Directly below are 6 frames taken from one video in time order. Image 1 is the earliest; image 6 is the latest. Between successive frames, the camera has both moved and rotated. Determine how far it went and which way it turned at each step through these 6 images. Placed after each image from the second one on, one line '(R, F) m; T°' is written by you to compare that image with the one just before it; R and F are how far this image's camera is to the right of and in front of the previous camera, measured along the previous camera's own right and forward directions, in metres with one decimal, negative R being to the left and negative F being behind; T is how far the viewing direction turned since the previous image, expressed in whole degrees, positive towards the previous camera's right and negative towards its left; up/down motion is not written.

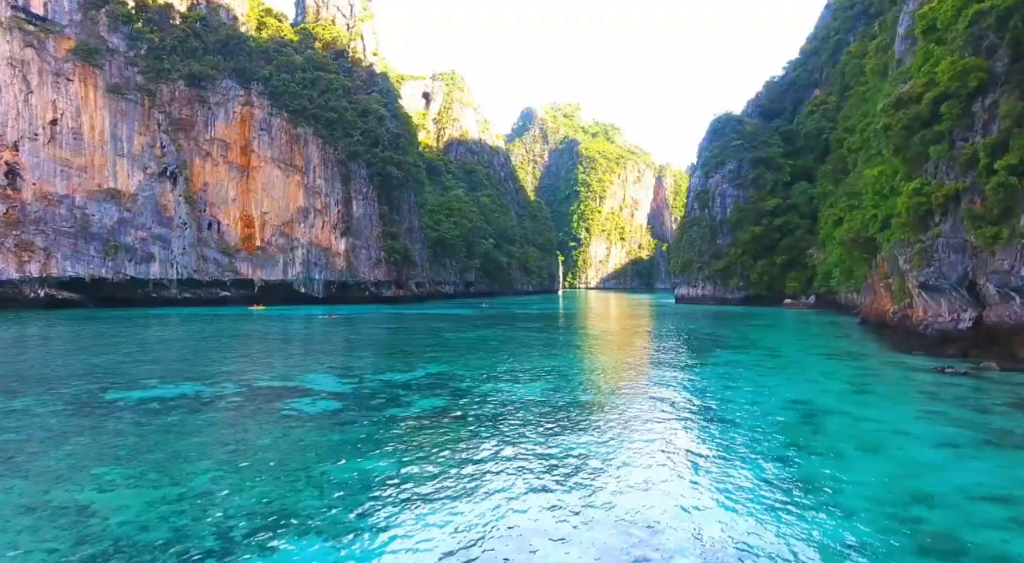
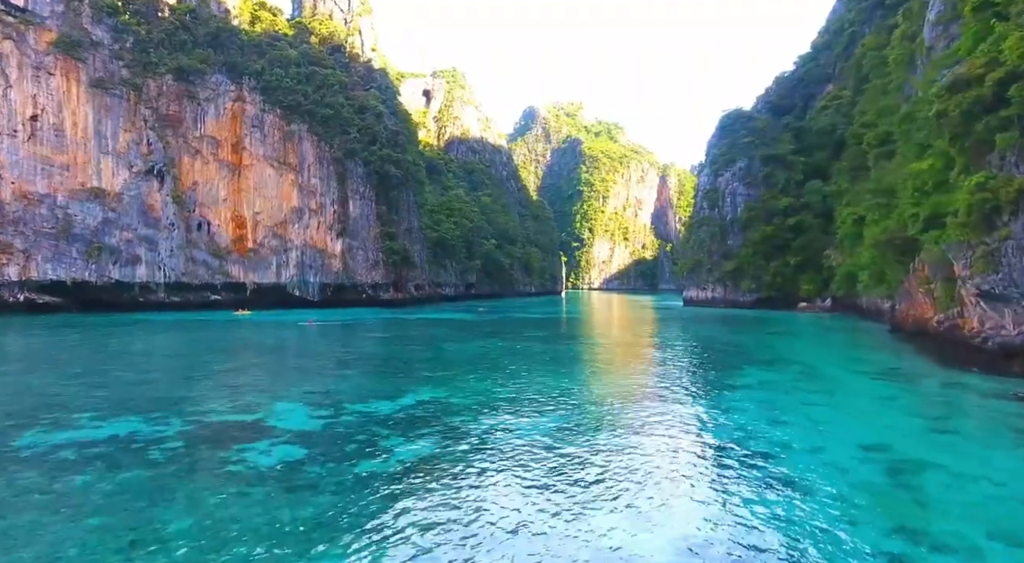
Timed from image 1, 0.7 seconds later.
(0.0, +1.5) m; 0°
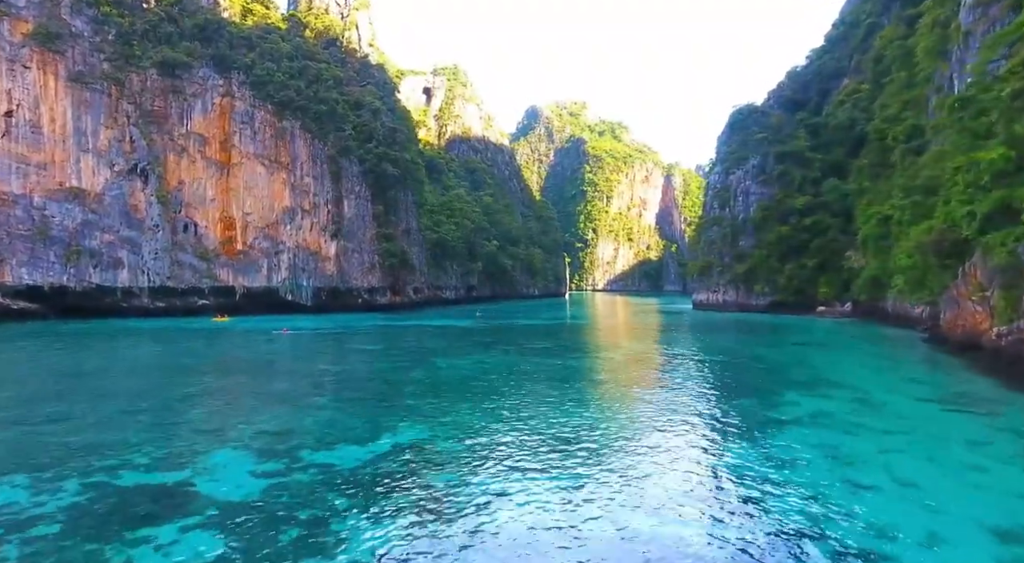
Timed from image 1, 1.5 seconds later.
(0.0, +1.7) m; 0°
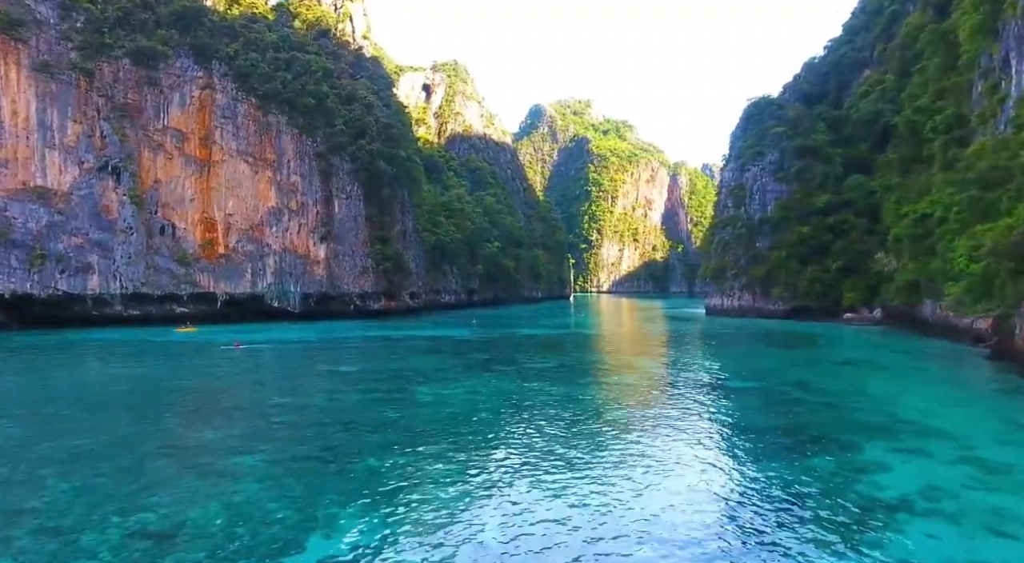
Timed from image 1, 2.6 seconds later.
(+0.1, +2.3) m; 0°
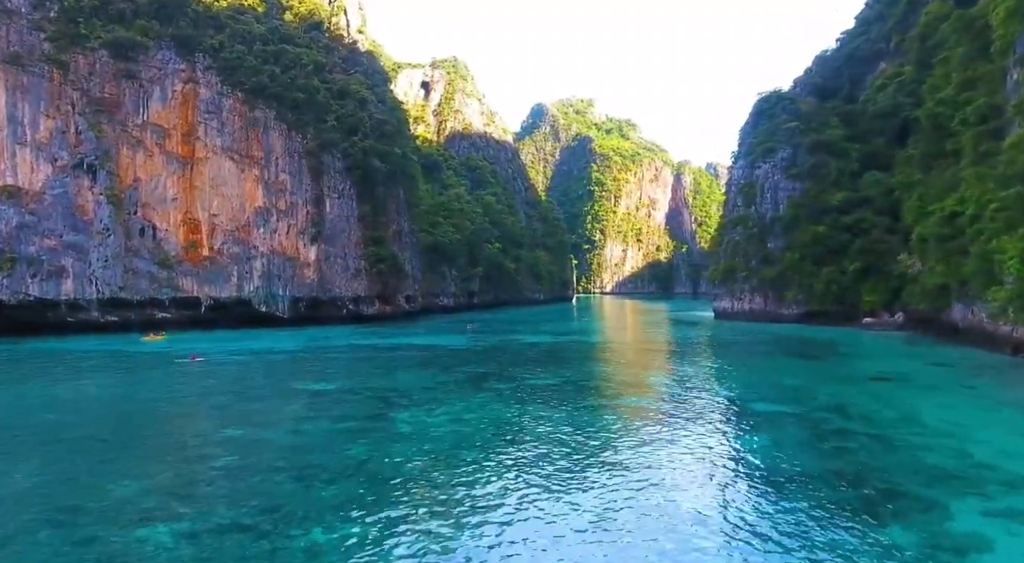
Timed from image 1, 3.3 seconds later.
(+0.1, +1.6) m; 0°
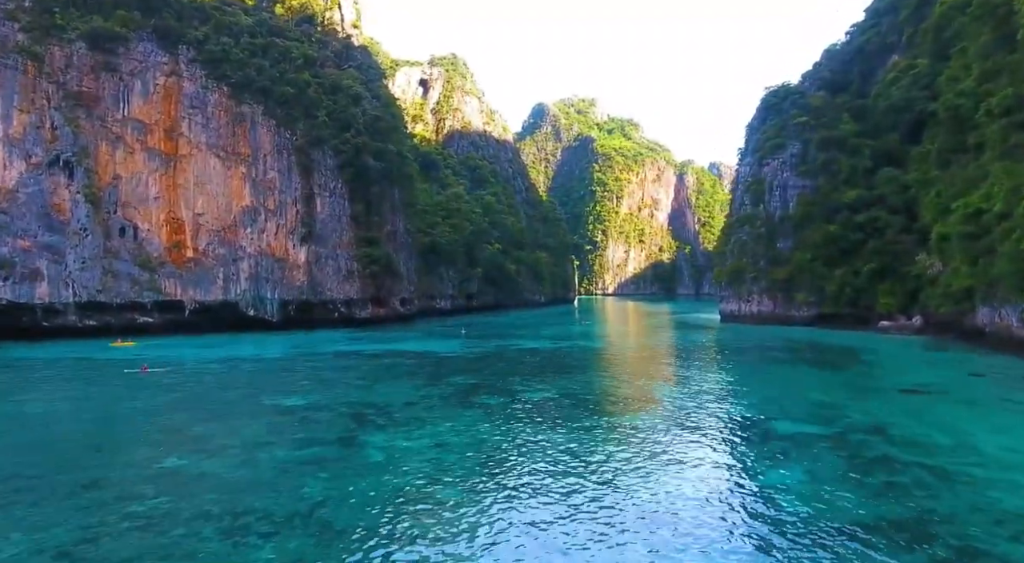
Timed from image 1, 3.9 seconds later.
(+0.2, +1.3) m; 0°
